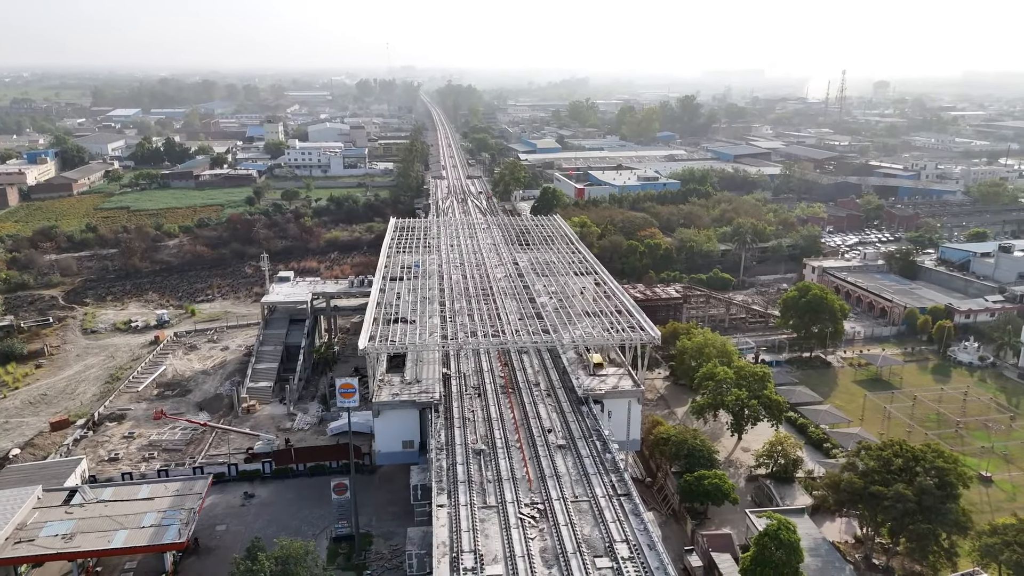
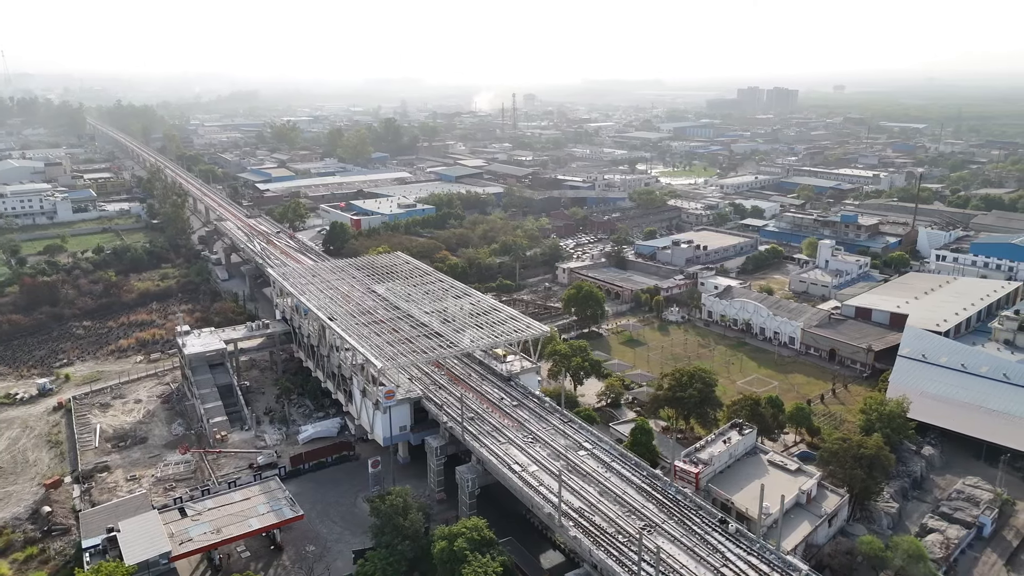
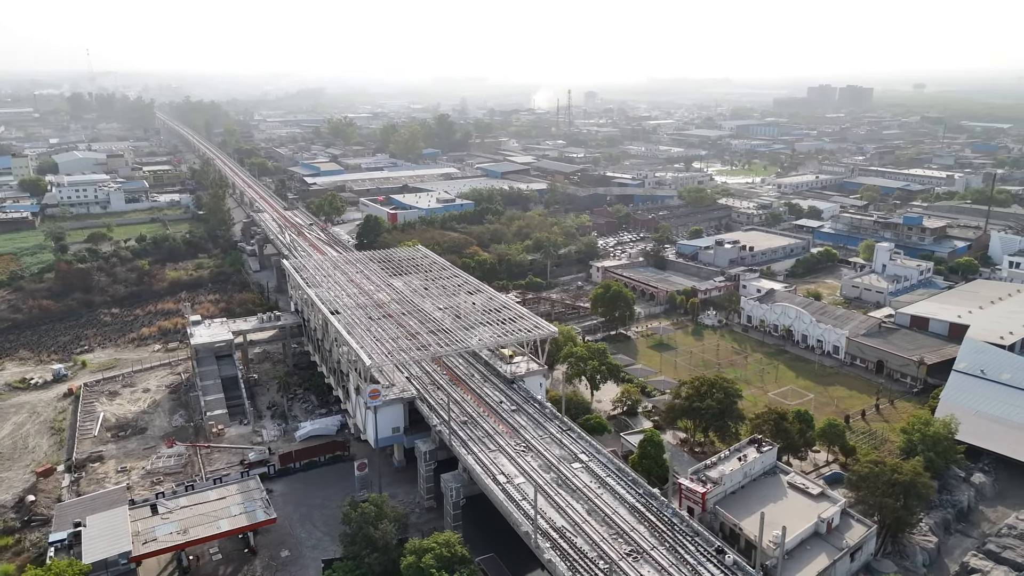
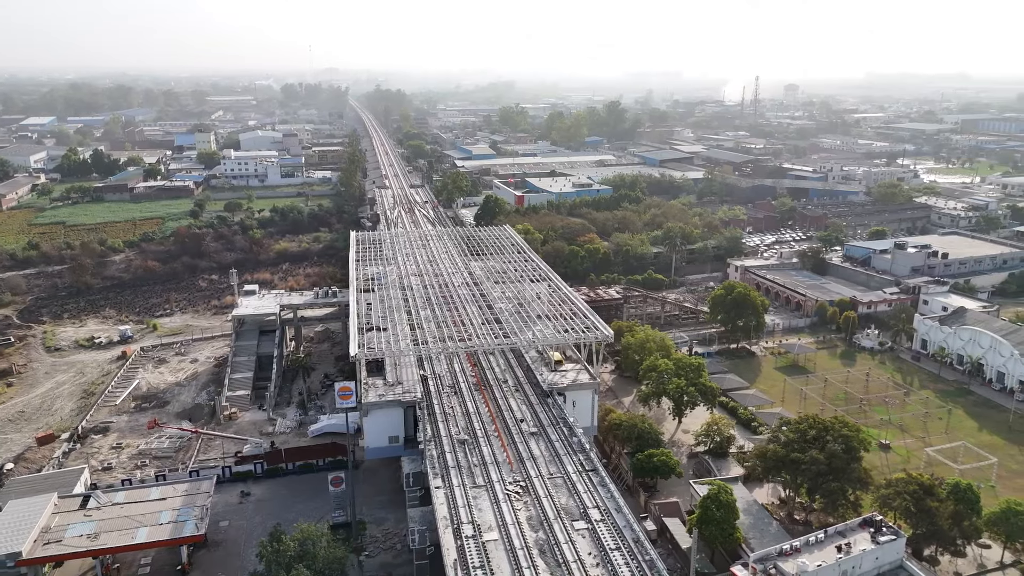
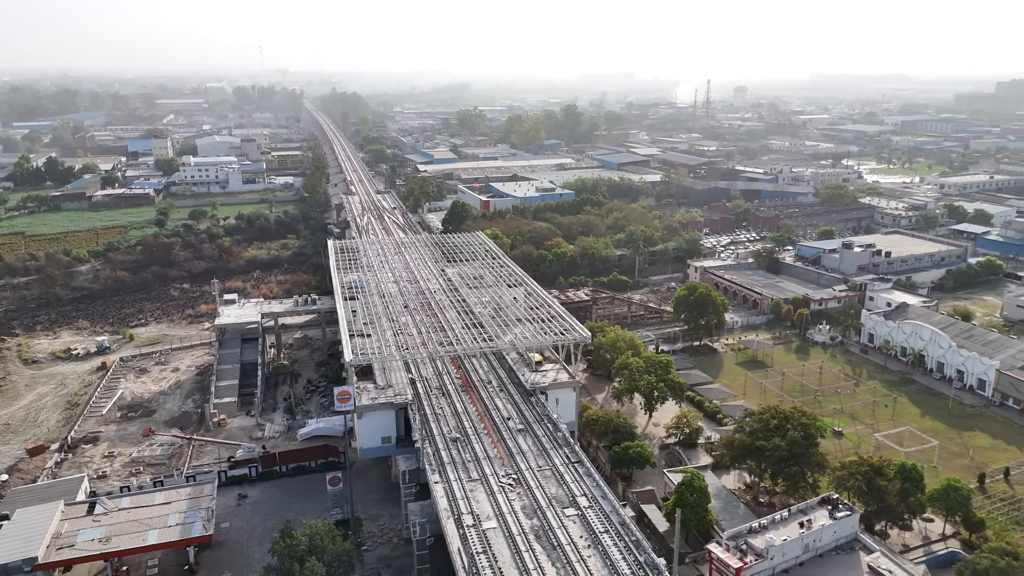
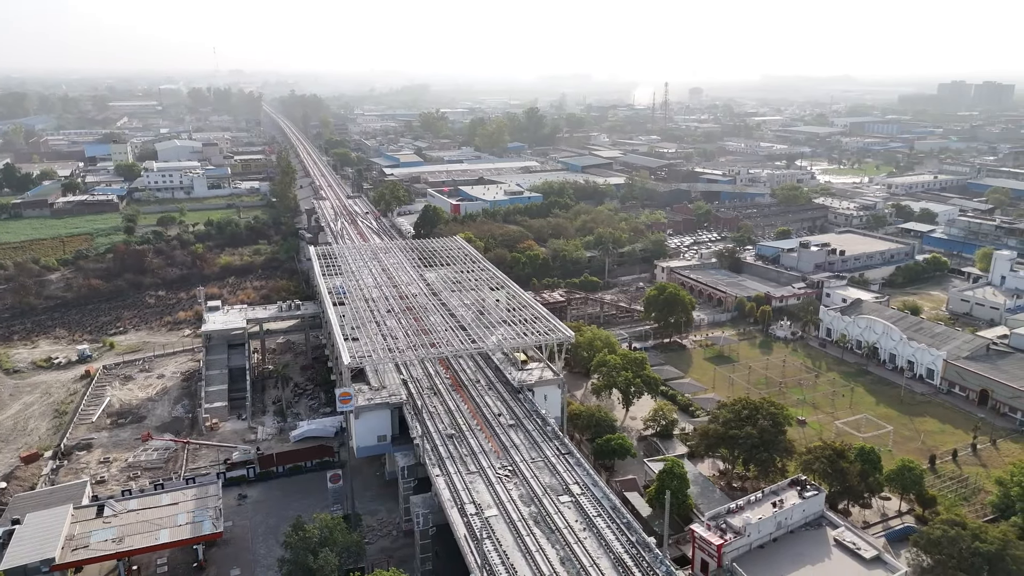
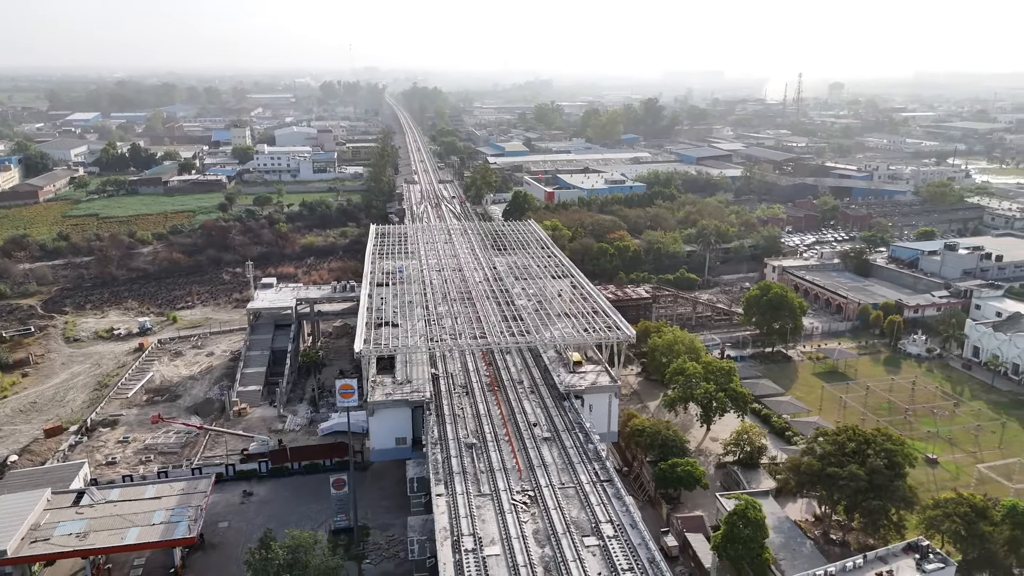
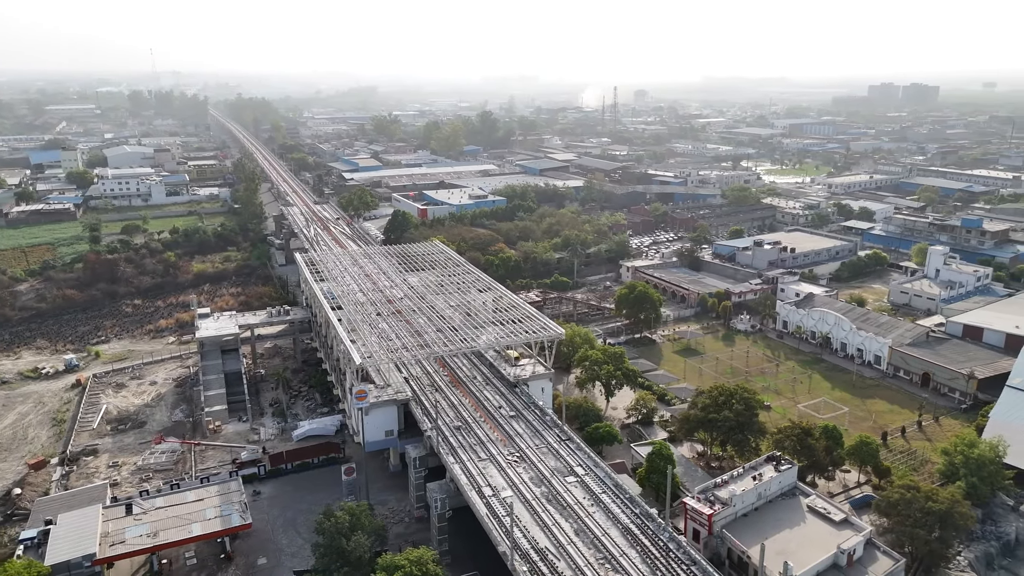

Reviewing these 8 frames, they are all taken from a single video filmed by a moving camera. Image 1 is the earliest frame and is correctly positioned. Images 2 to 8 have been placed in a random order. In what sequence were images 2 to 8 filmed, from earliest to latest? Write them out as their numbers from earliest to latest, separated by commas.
7, 4, 5, 6, 8, 3, 2
